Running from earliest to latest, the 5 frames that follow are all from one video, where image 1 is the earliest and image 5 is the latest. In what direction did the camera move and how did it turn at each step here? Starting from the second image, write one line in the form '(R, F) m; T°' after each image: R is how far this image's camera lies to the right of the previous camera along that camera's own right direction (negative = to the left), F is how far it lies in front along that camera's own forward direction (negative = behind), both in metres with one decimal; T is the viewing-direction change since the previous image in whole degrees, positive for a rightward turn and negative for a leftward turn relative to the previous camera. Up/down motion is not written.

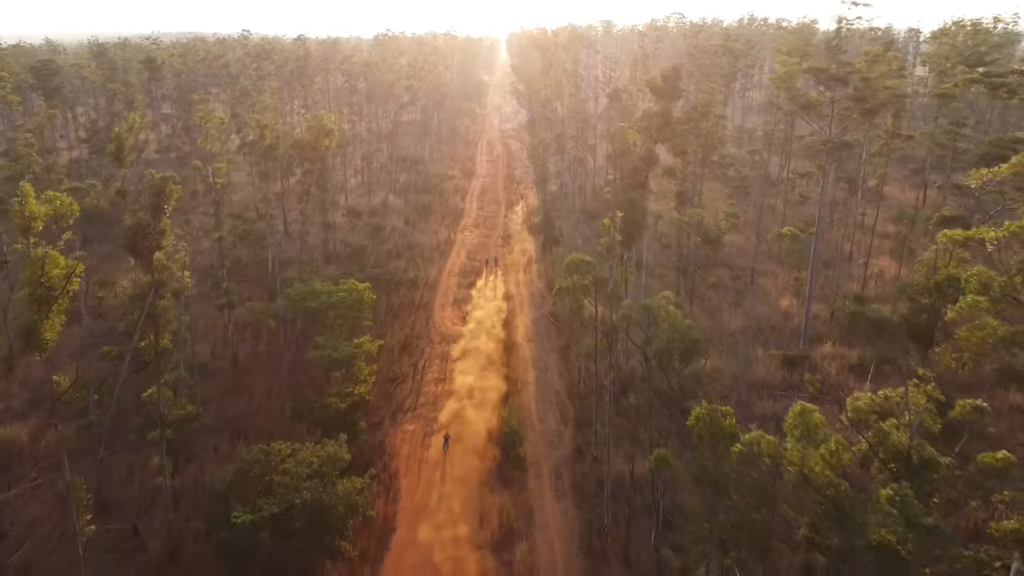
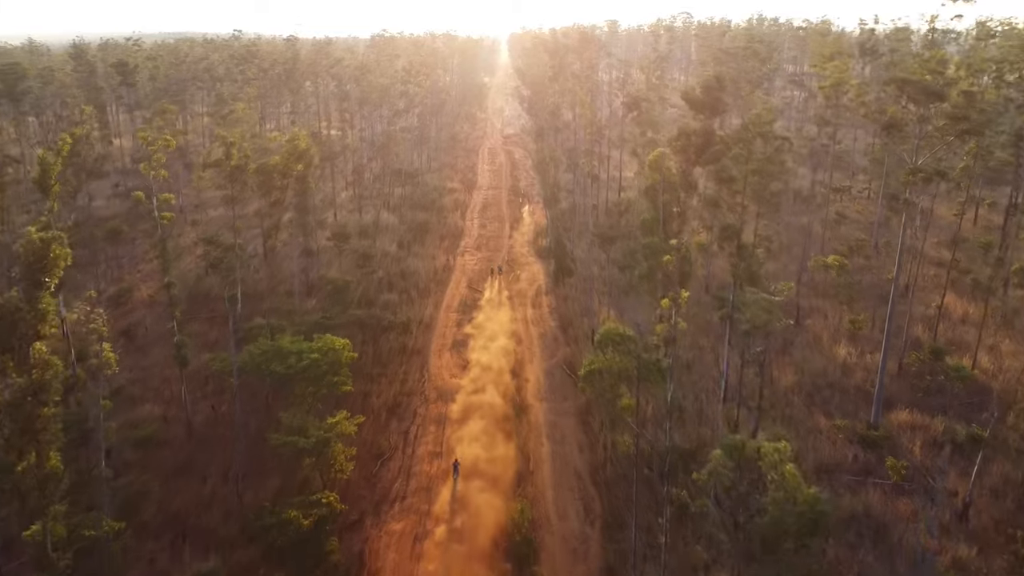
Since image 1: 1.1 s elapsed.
(-0.2, +3.2) m; 0°
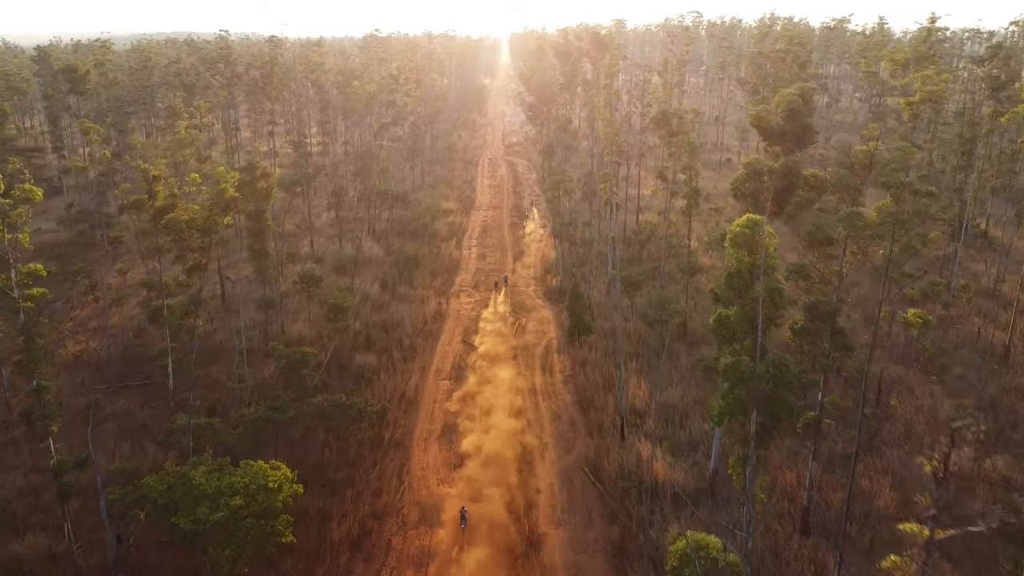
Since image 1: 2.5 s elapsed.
(-0.1, +4.3) m; 0°
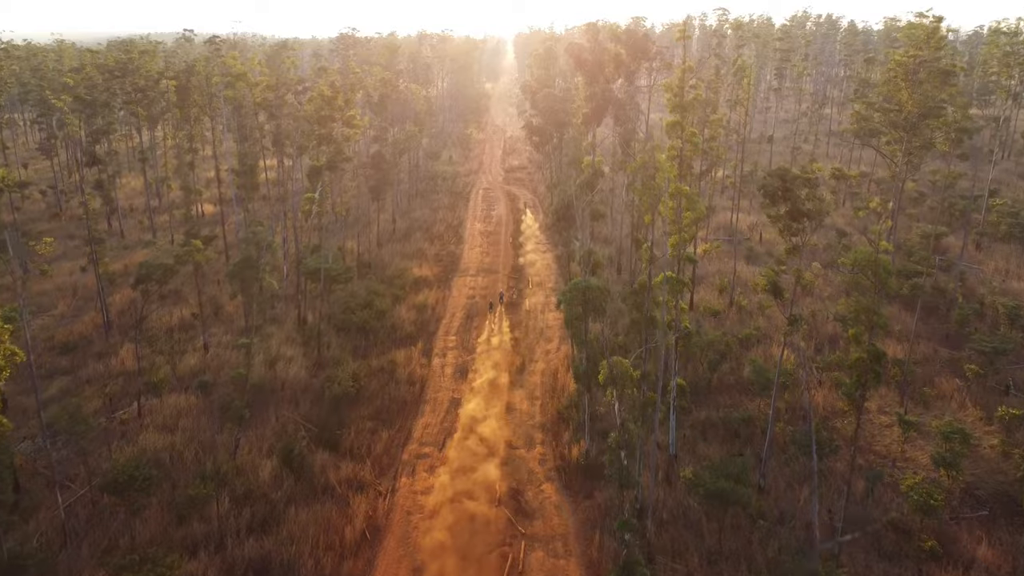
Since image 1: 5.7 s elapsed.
(+0.3, +9.6) m; 0°
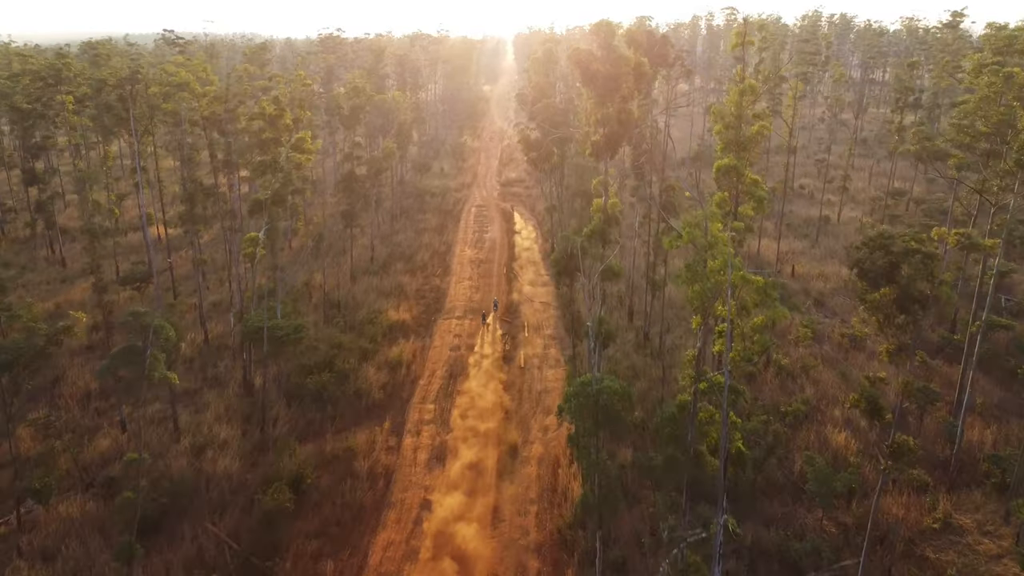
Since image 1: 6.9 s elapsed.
(+0.2, +3.7) m; 0°
